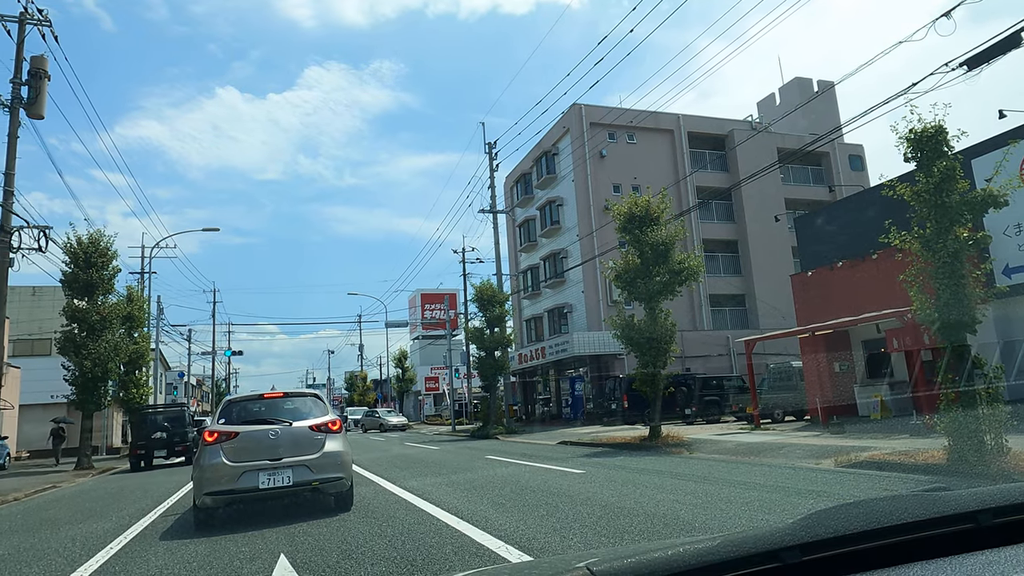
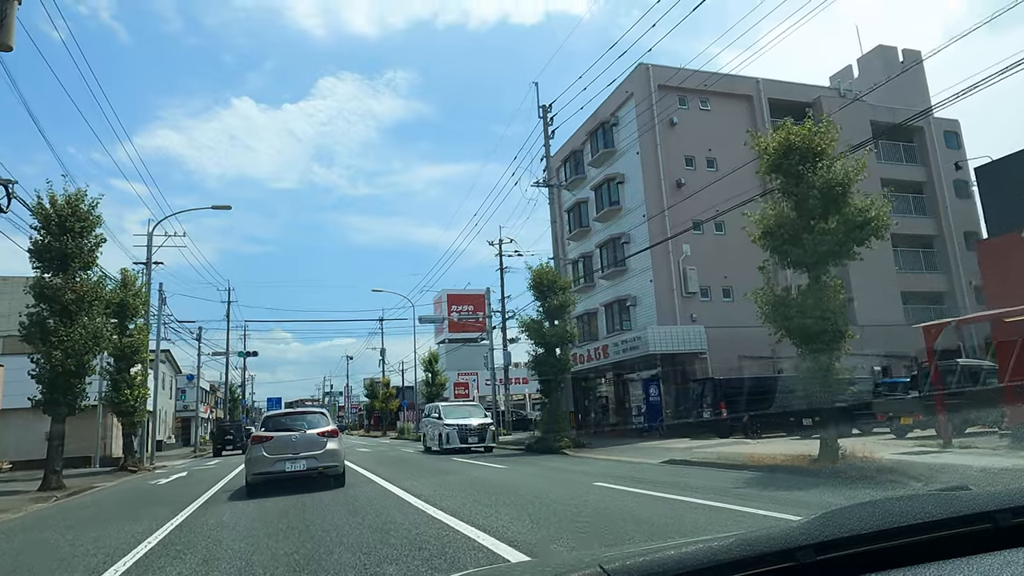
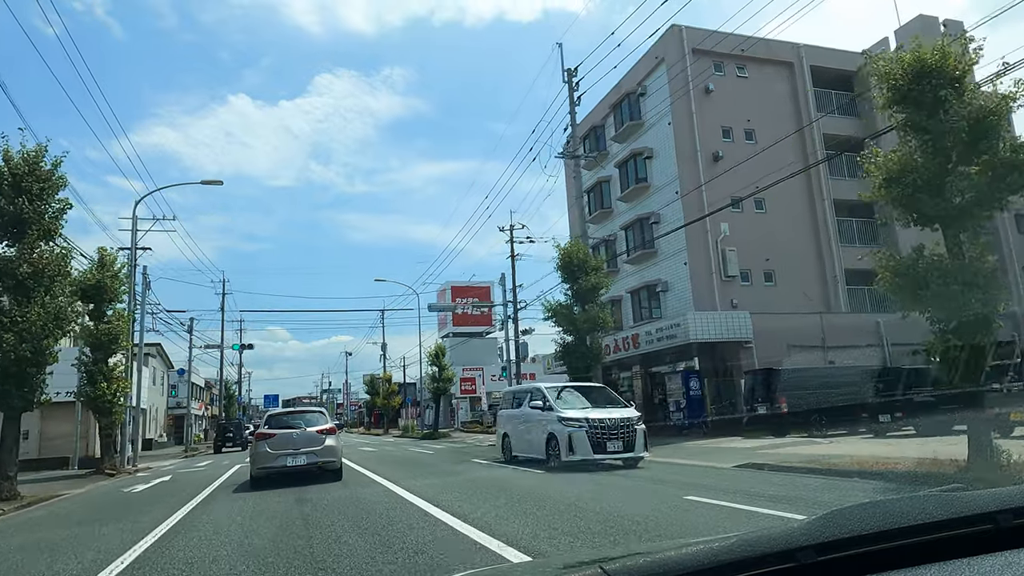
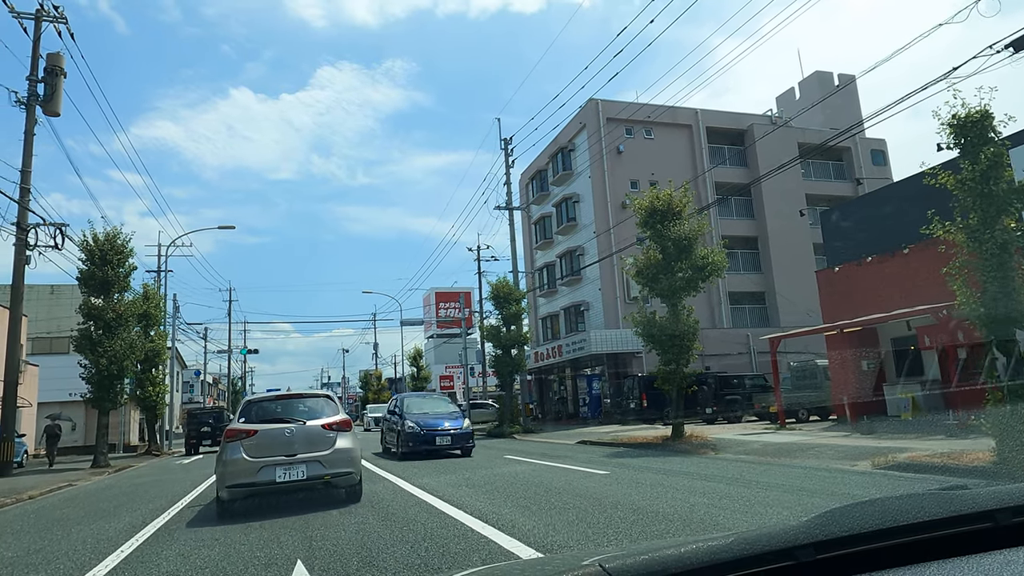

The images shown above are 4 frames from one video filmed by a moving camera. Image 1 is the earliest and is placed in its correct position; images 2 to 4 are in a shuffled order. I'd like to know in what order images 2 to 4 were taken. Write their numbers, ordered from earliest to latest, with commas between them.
4, 2, 3
